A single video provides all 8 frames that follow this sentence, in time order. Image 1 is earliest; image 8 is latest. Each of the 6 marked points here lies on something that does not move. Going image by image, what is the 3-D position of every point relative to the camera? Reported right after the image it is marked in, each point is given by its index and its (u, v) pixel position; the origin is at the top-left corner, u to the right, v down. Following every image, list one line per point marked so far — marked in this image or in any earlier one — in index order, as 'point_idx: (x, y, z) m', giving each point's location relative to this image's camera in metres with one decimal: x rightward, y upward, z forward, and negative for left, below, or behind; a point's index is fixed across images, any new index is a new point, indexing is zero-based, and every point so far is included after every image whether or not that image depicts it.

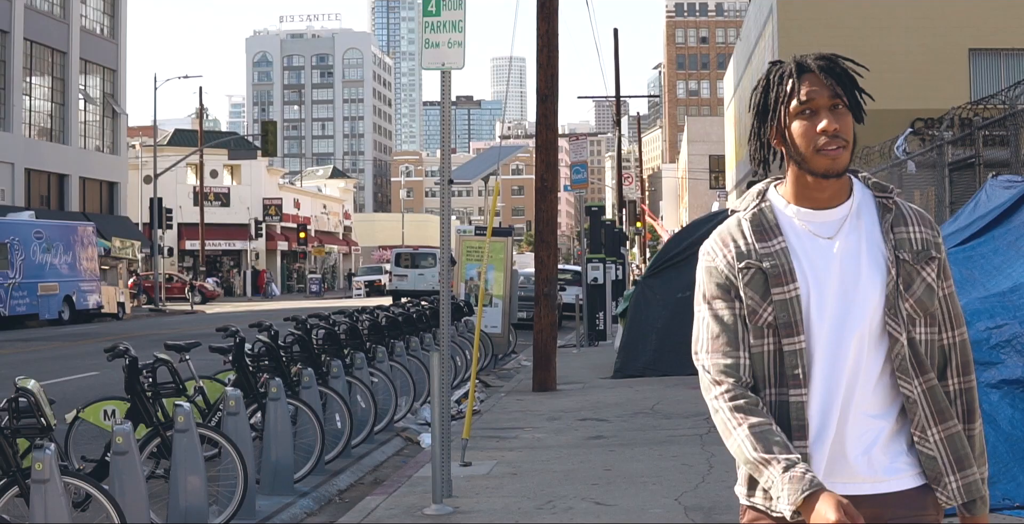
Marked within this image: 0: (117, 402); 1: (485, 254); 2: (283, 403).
0: (-2.4, -0.9, +6.8) m
1: (-0.3, +0.1, +14.5) m
2: (-1.8, -1.0, +7.9) m
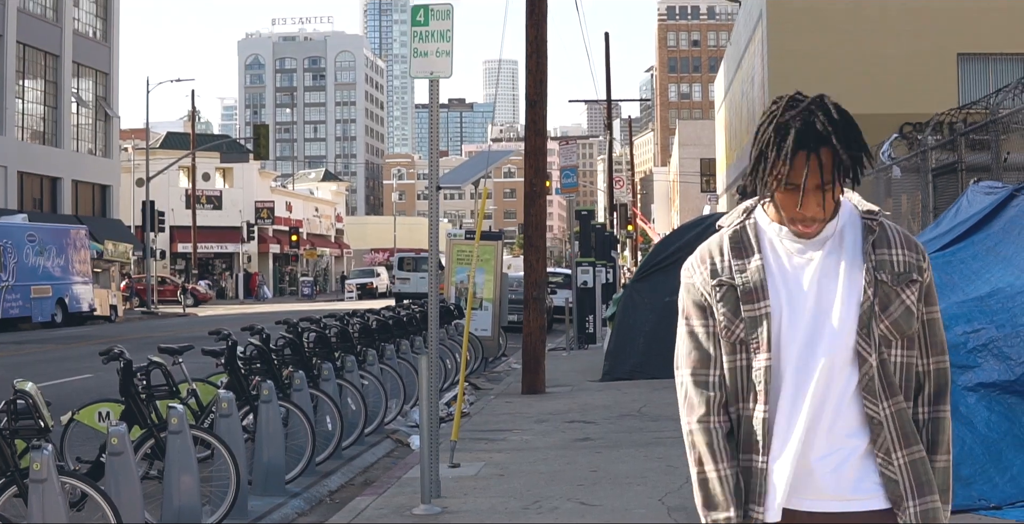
0: (-2.4, -0.9, +7.0) m
1: (-0.4, 0.0, +14.7) m
2: (-1.8, -1.0, +8.0) m
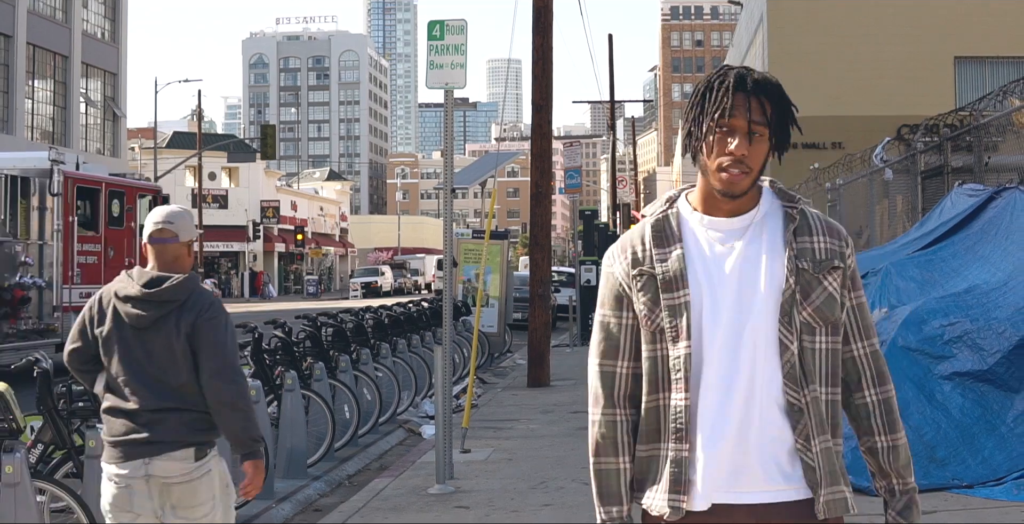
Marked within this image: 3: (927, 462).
0: (-2.4, -0.9, +7.6) m
1: (-0.4, +0.1, +15.3) m
2: (-1.8, -1.0, +8.6) m
3: (+2.7, -1.3, +7.7) m
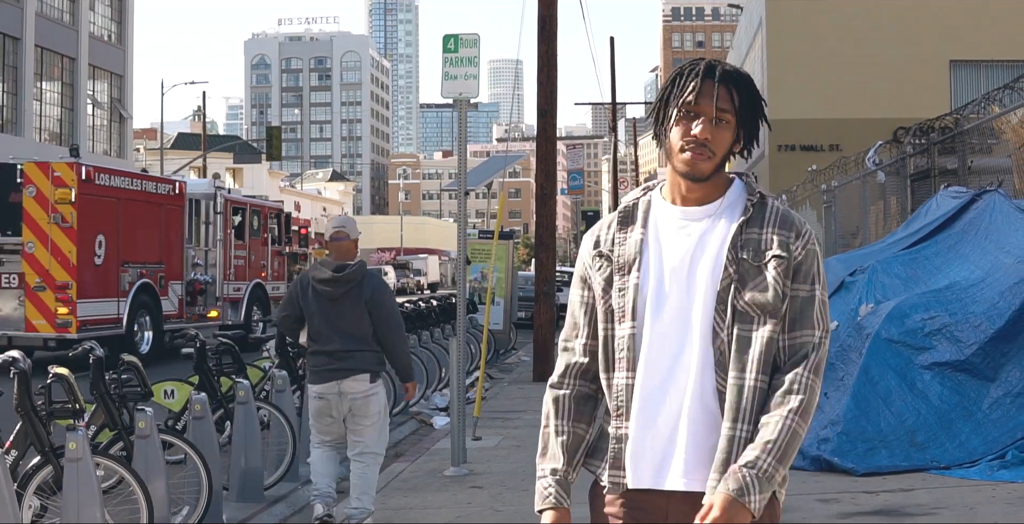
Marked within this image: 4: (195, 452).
0: (-2.3, -0.8, +8.2) m
1: (-0.3, +0.1, +15.9) m
2: (-1.7, -1.0, +9.2) m
3: (+2.7, -1.3, +8.3) m
4: (-1.9, -1.1, +7.2) m
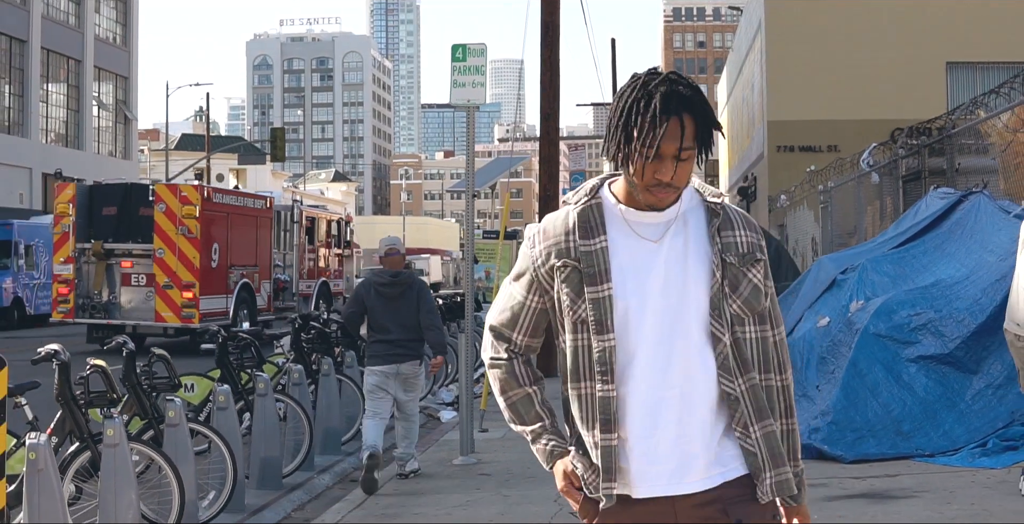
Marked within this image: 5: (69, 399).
0: (-2.3, -0.8, +8.6) m
1: (-0.2, +0.1, +16.3) m
2: (-1.7, -1.0, +9.6) m
3: (+2.8, -1.3, +8.7) m
4: (-1.8, -1.1, +7.6) m
5: (-2.4, -0.8, +6.6) m
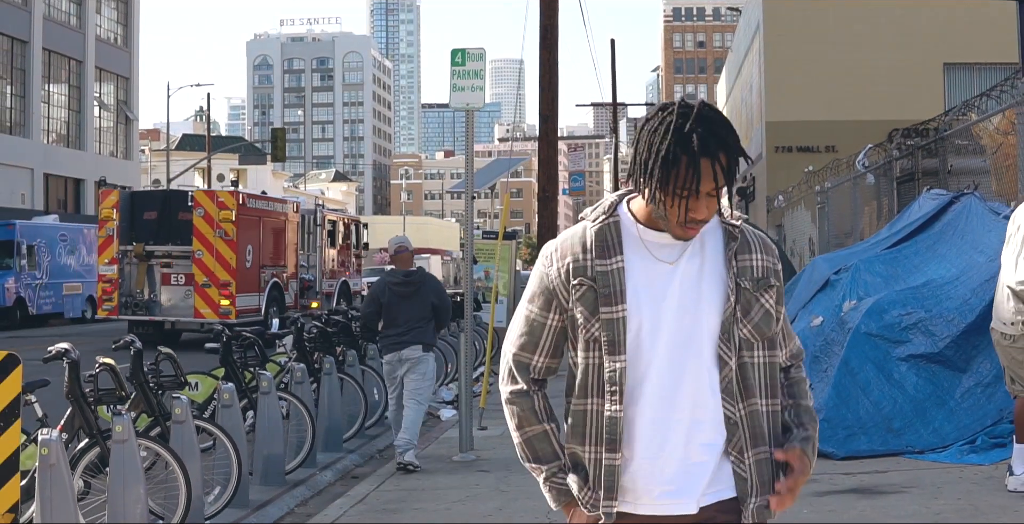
0: (-2.3, -0.8, +8.8) m
1: (-0.2, +0.1, +16.5) m
2: (-1.7, -1.0, +9.8) m
3: (+2.8, -1.3, +8.9) m
4: (-1.8, -1.1, +7.8) m
5: (-2.4, -0.8, +6.8) m
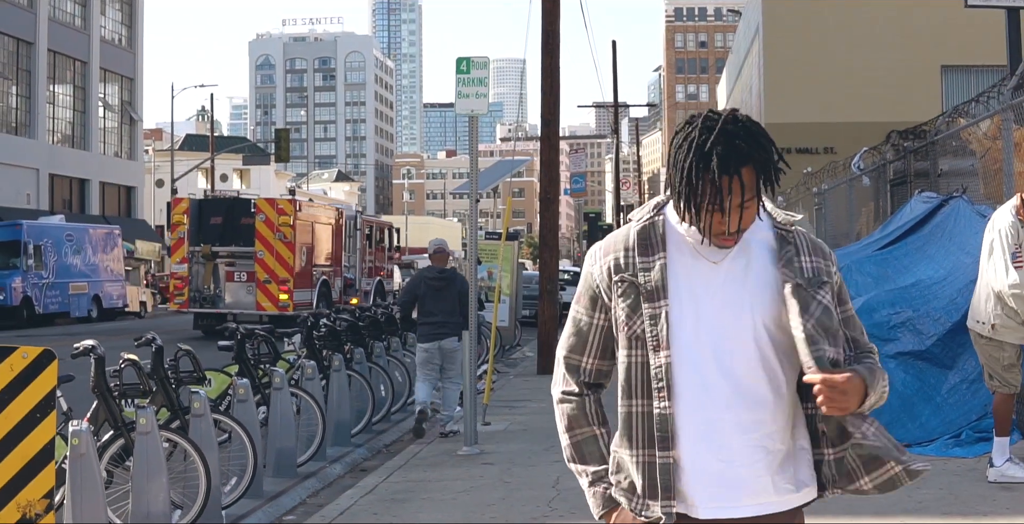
0: (-2.2, -0.9, +9.2) m
1: (-0.2, +0.1, +16.8) m
2: (-1.6, -1.0, +10.2) m
3: (+2.8, -1.3, +9.3) m
4: (-1.8, -1.1, +8.1) m
5: (-2.4, -0.8, +7.2) m
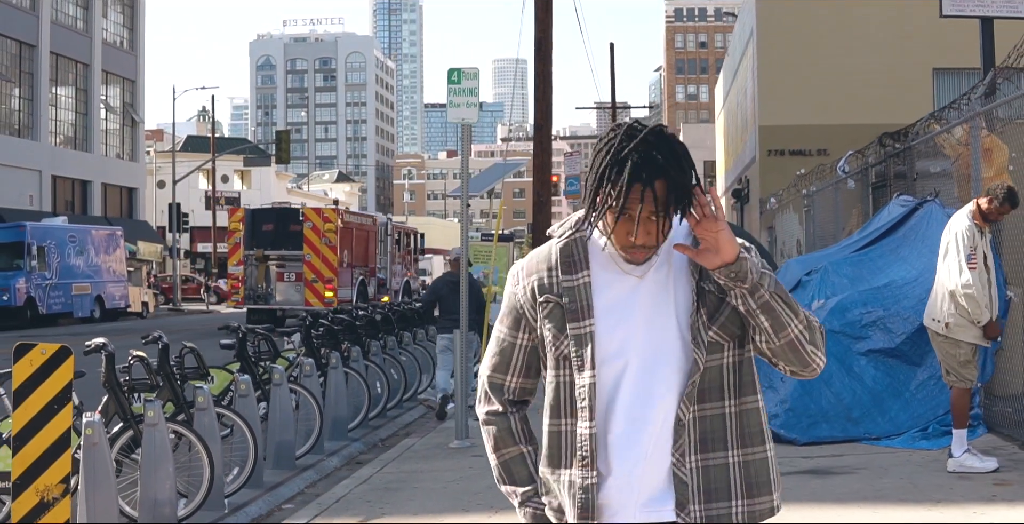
0: (-2.3, -0.9, +9.6) m
1: (-0.3, +0.1, +17.3) m
2: (-1.7, -1.0, +10.6) m
3: (+2.7, -1.3, +9.7) m
4: (-1.9, -1.2, +8.6) m
5: (-2.5, -0.8, +7.6) m
